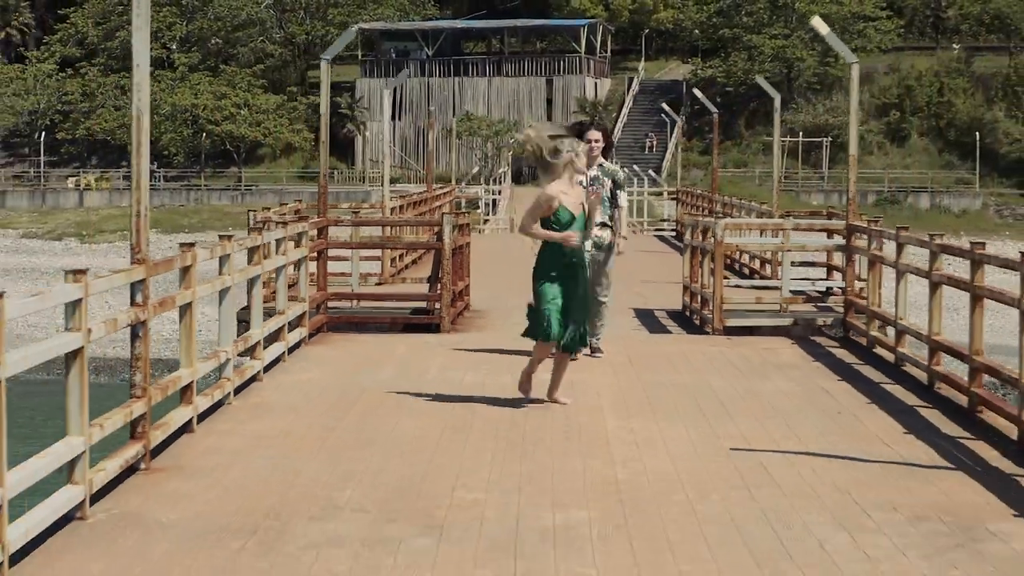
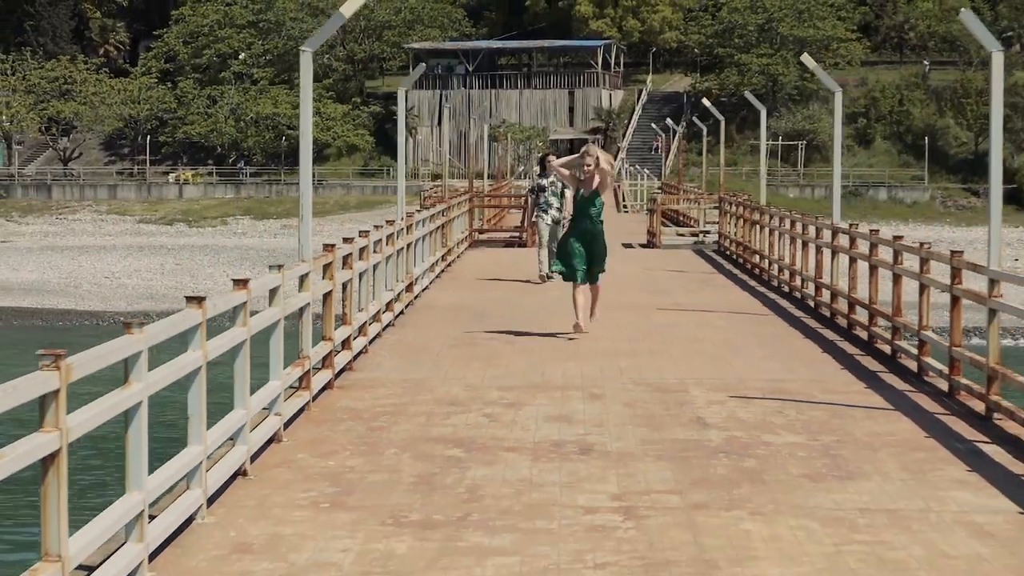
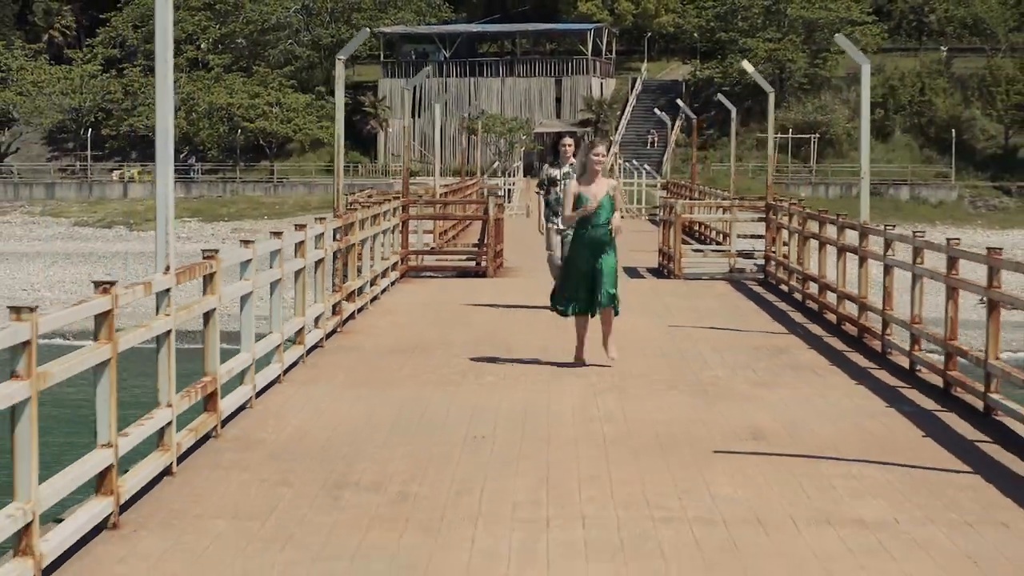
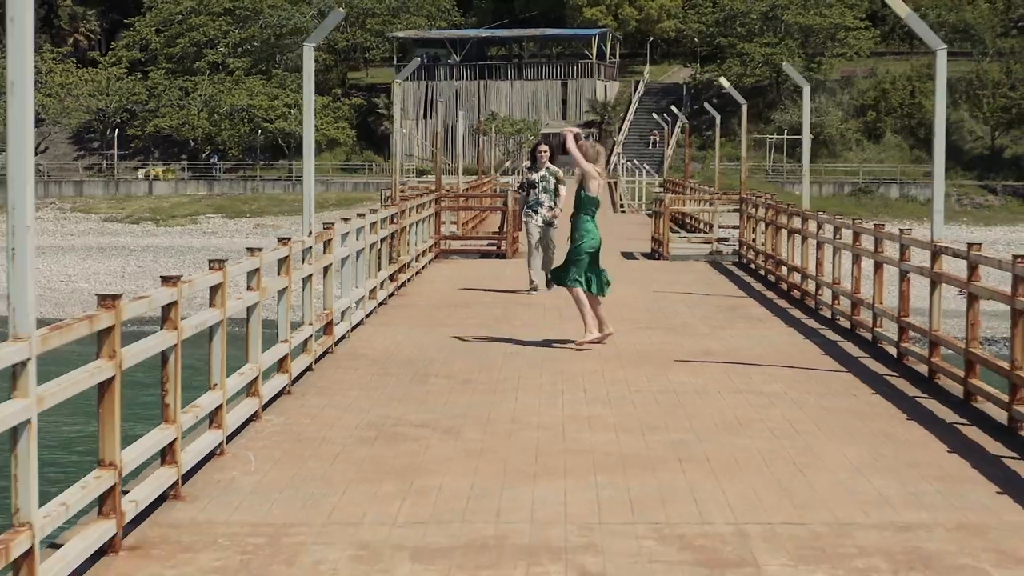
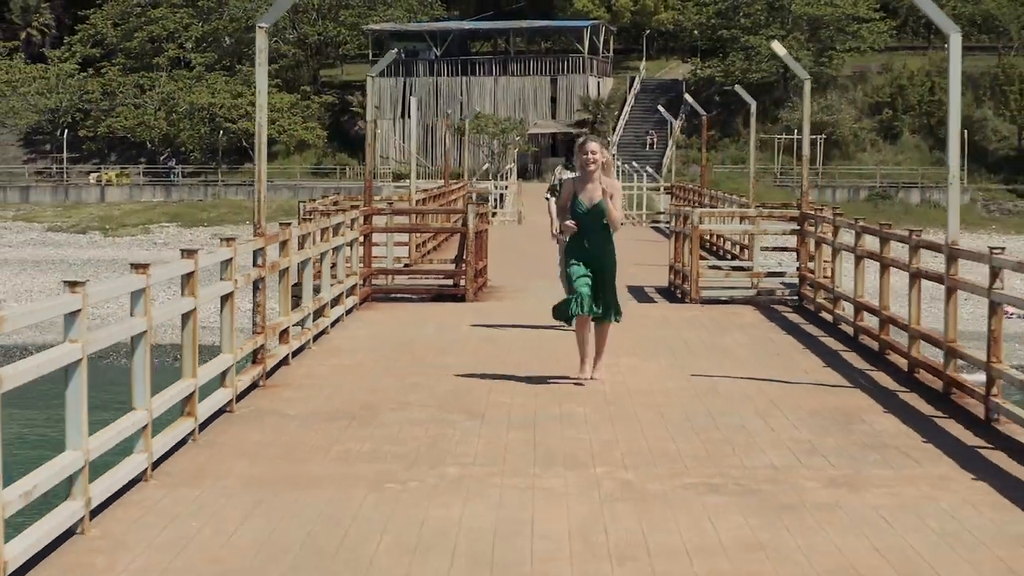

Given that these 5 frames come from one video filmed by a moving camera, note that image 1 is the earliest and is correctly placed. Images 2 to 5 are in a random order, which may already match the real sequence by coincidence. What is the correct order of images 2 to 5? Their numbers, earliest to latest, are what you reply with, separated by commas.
5, 3, 4, 2
